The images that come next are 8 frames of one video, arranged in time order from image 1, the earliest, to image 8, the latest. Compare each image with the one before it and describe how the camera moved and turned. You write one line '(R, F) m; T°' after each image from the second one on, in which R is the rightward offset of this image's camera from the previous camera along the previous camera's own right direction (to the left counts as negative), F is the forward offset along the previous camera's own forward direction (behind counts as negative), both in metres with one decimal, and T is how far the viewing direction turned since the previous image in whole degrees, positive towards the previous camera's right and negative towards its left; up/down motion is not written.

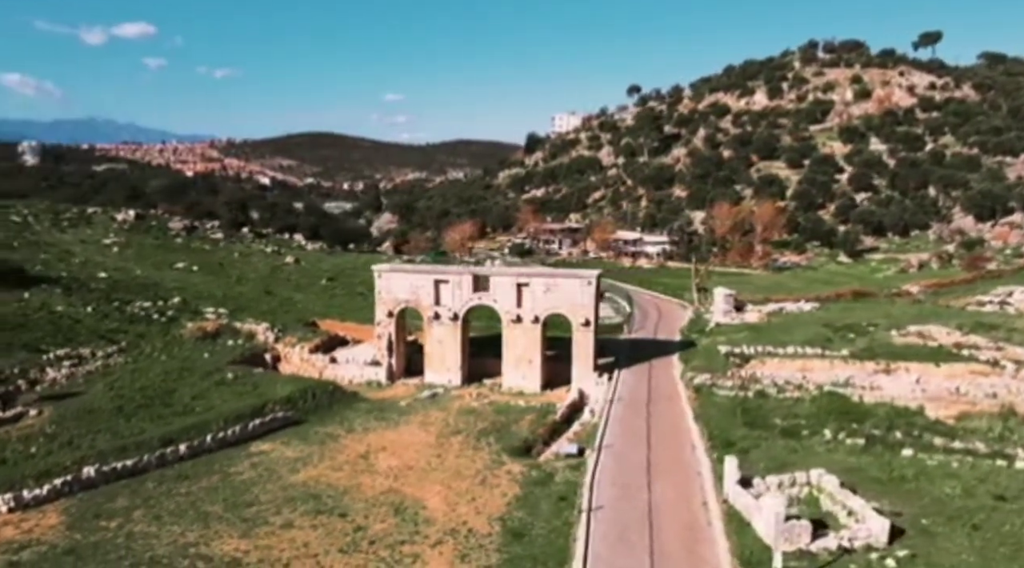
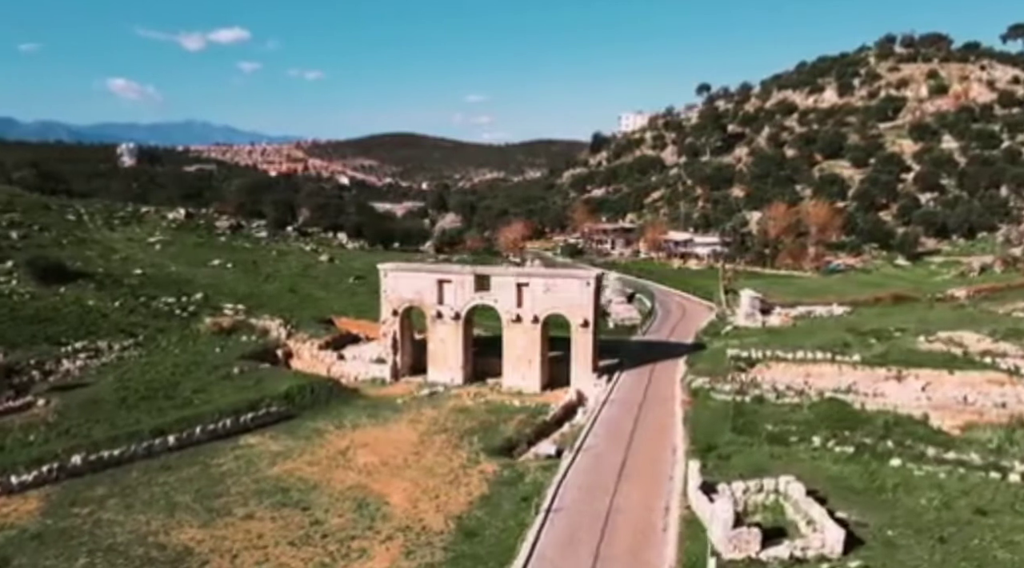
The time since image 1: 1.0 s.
(+2.3, +0.2) m; -4°
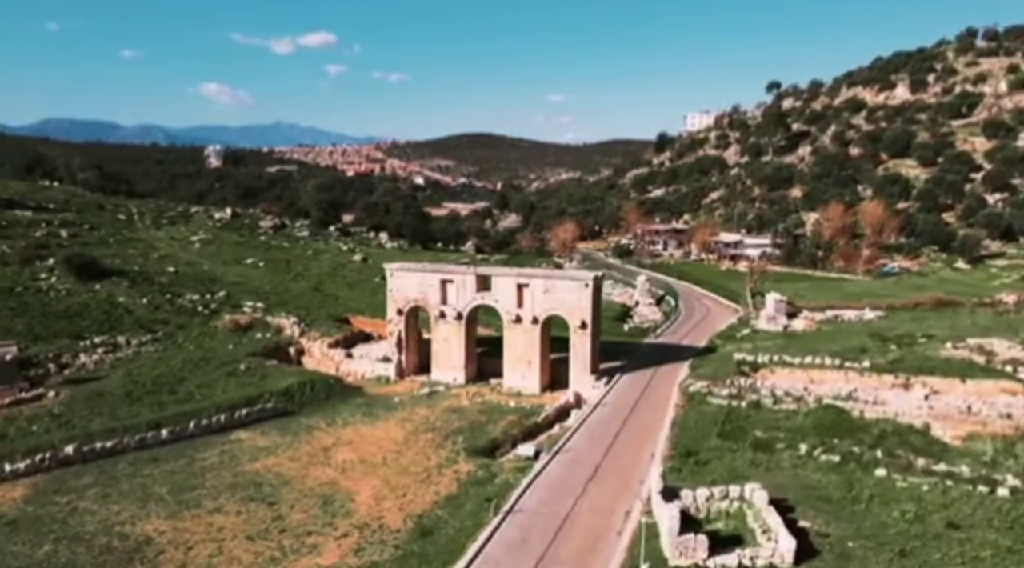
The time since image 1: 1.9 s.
(+2.2, +0.1) m; -4°
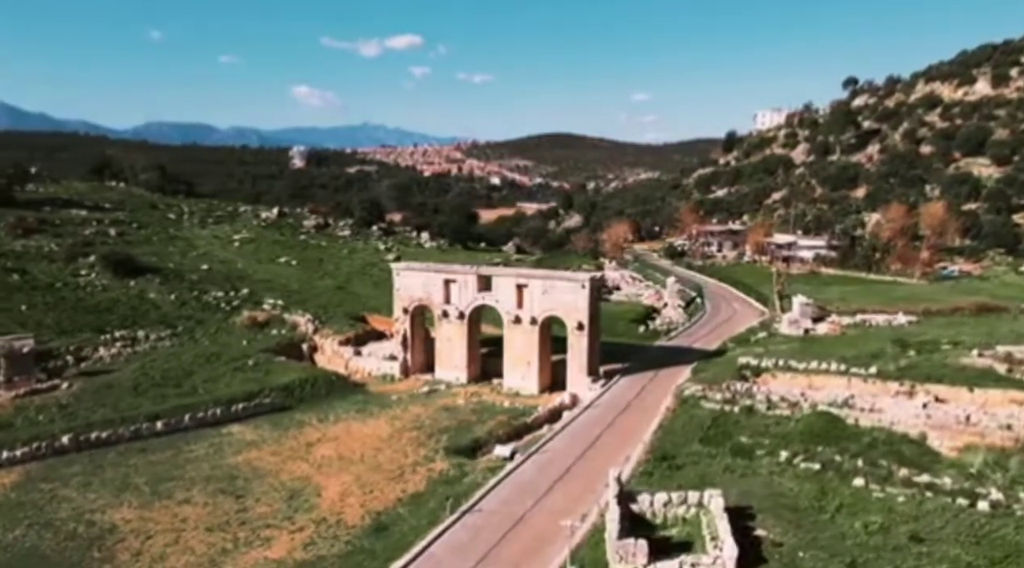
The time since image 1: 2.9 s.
(+2.3, +0.1) m; -4°
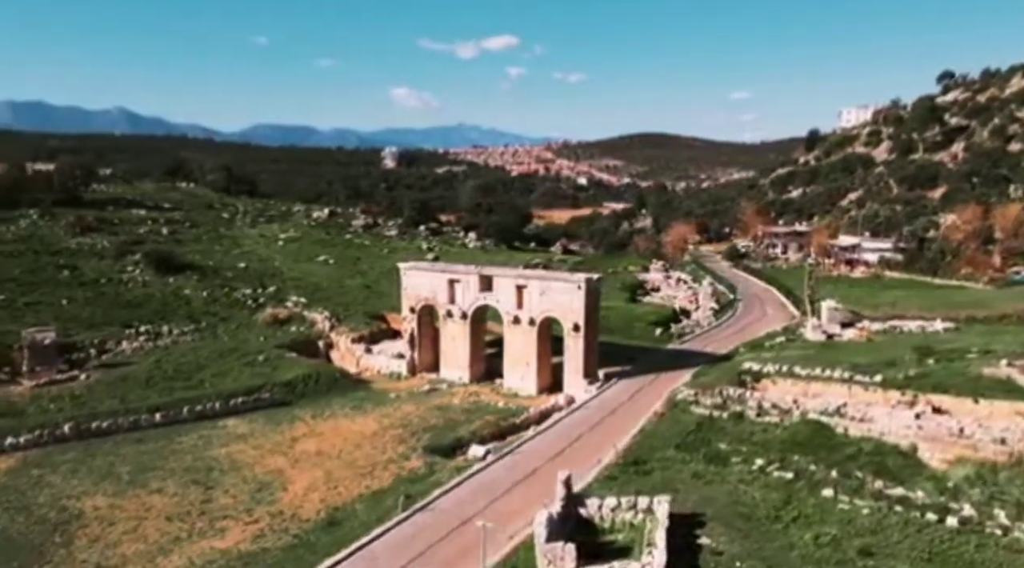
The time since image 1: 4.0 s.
(+2.6, +0.1) m; -5°
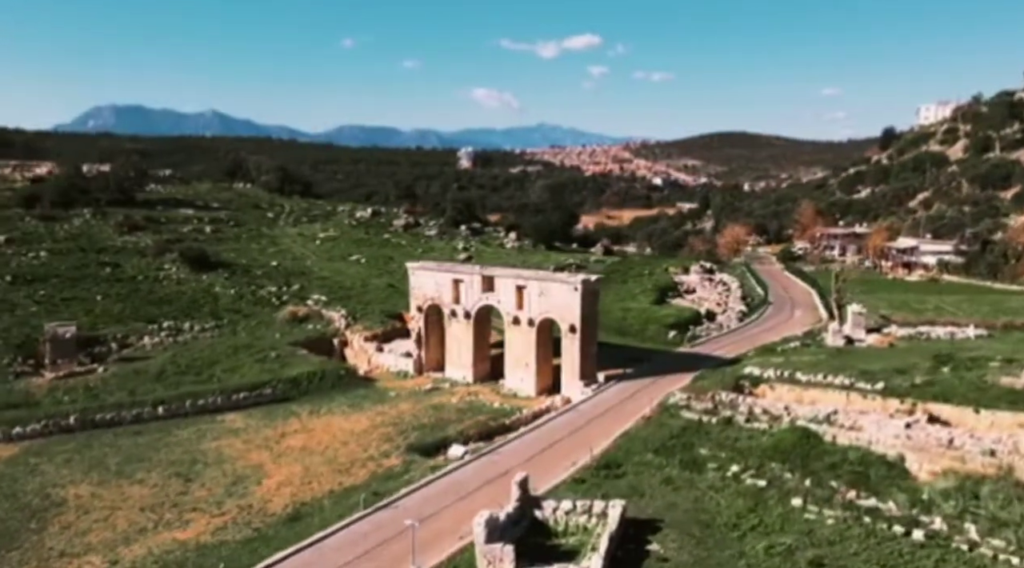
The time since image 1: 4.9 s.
(+2.2, 0.0) m; -4°
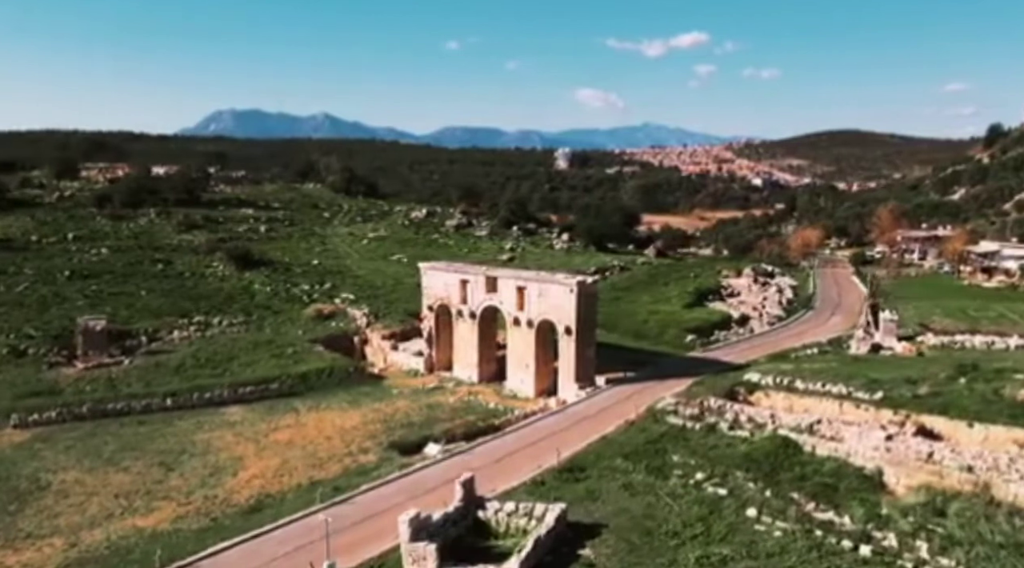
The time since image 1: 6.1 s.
(+2.9, -0.1) m; -5°
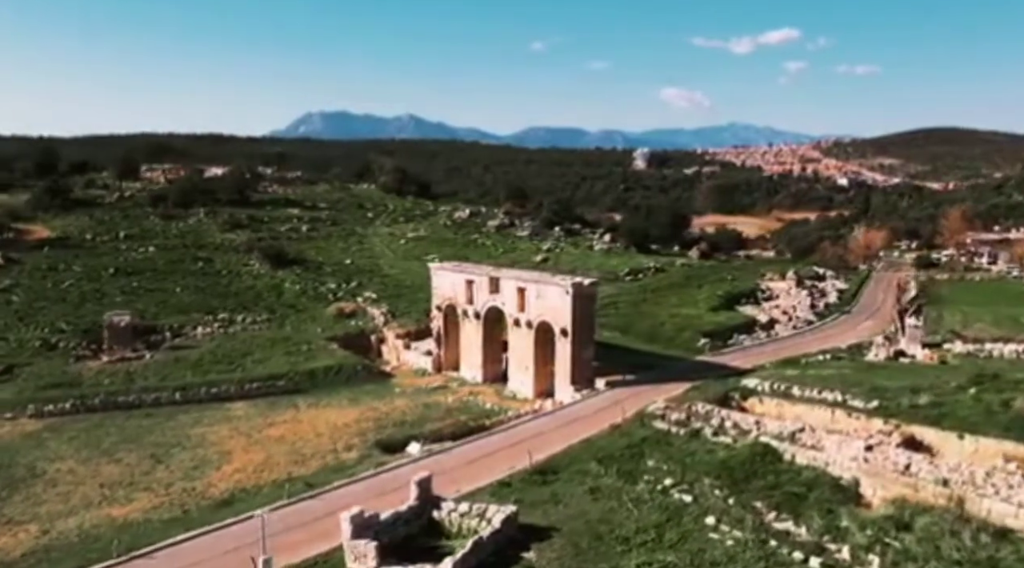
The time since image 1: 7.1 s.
(+2.4, -0.1) m; -4°
